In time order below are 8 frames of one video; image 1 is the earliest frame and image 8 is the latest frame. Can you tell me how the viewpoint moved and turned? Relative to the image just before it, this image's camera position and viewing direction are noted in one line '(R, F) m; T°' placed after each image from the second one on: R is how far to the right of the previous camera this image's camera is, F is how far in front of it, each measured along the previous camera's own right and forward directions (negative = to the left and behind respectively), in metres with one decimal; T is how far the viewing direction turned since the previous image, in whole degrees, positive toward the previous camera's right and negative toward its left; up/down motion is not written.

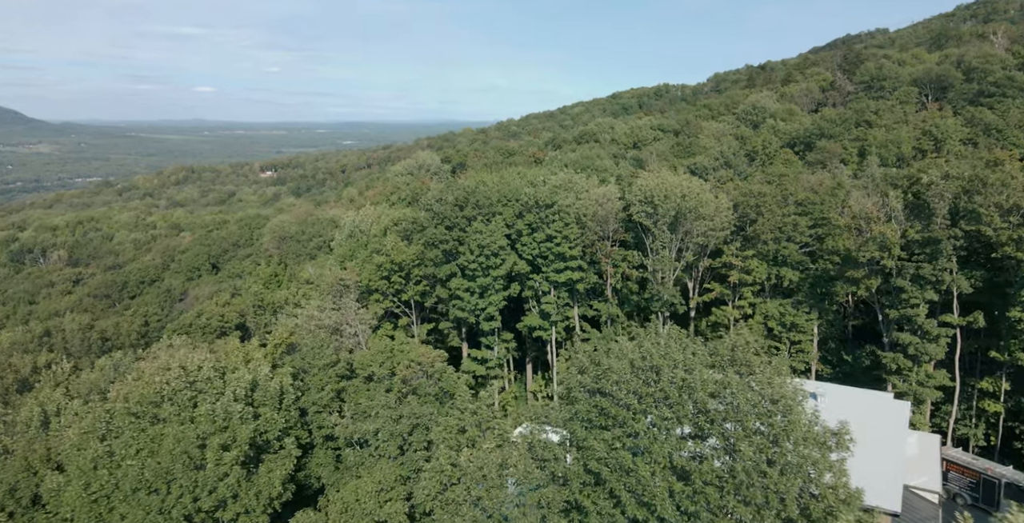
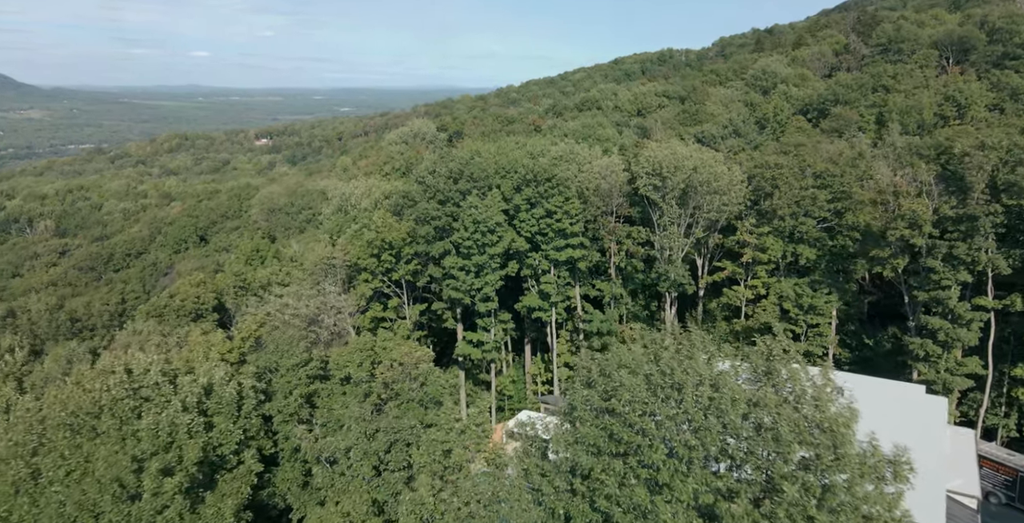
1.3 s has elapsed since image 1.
(+0.1, +2.3) m; 0°
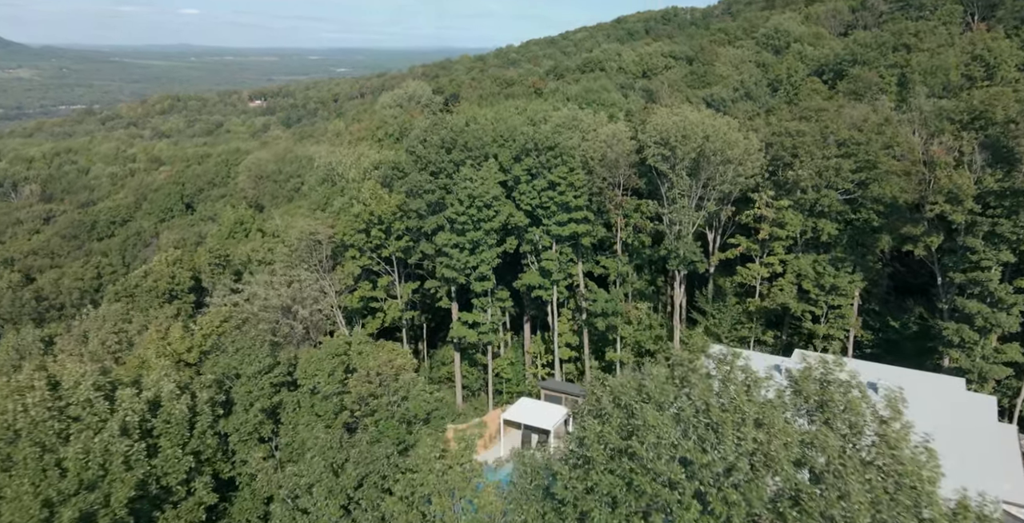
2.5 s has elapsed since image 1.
(+0.1, +2.3) m; 0°
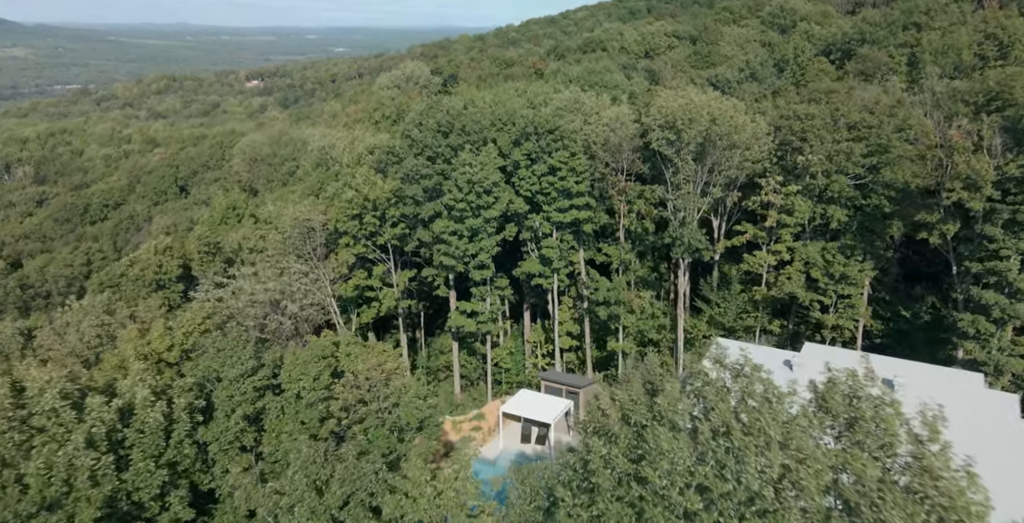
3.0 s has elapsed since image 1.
(0.0, +0.9) m; 0°
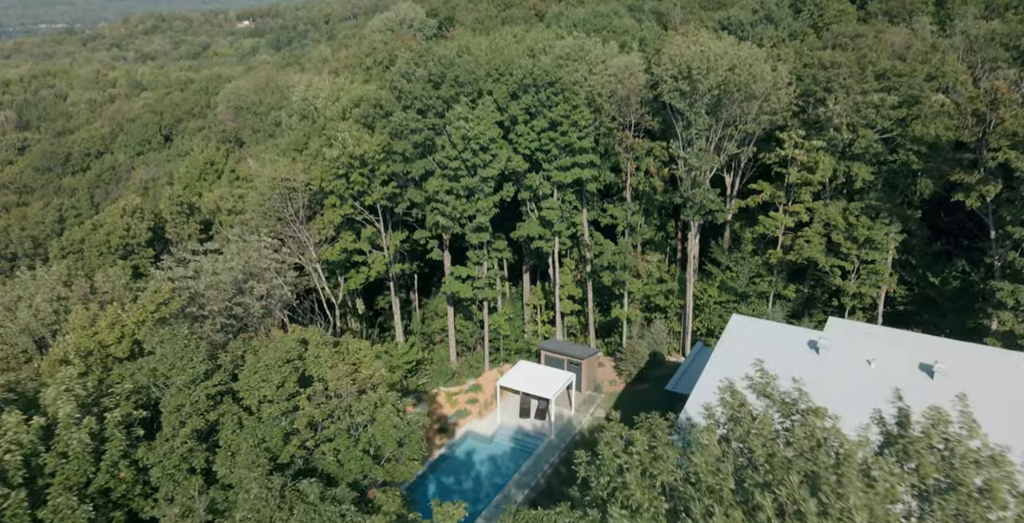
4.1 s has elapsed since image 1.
(+0.1, +2.0) m; 0°
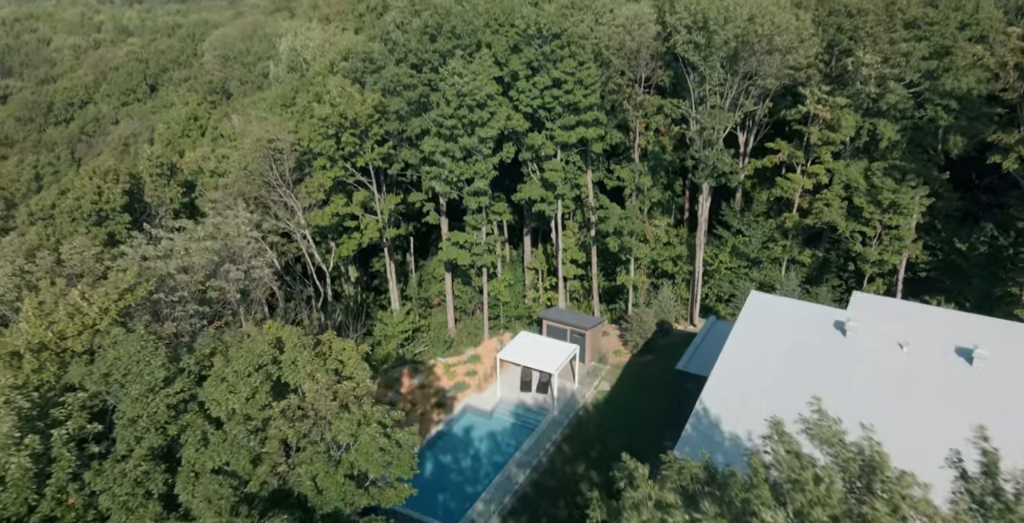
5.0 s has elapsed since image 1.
(0.0, +1.4) m; 0°
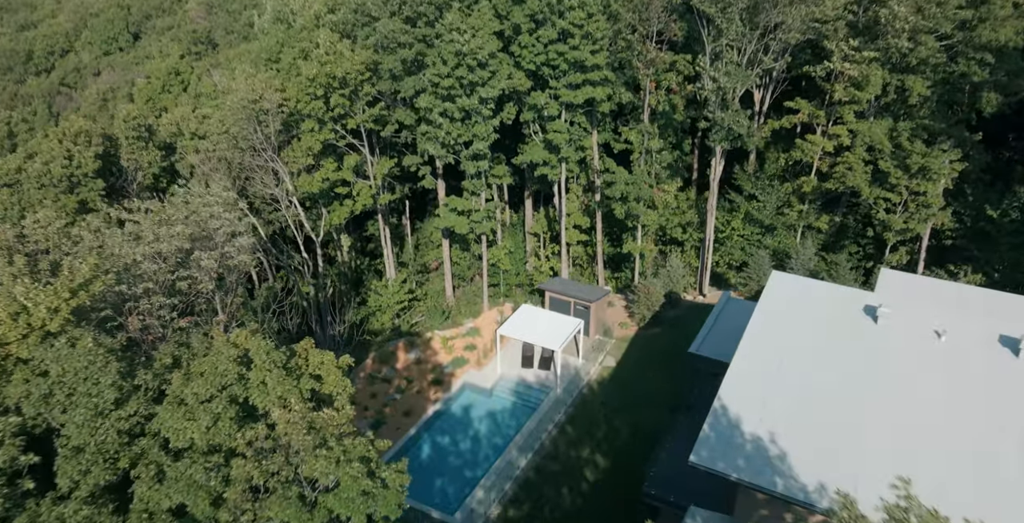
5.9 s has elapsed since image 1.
(0.0, +1.4) m; 0°
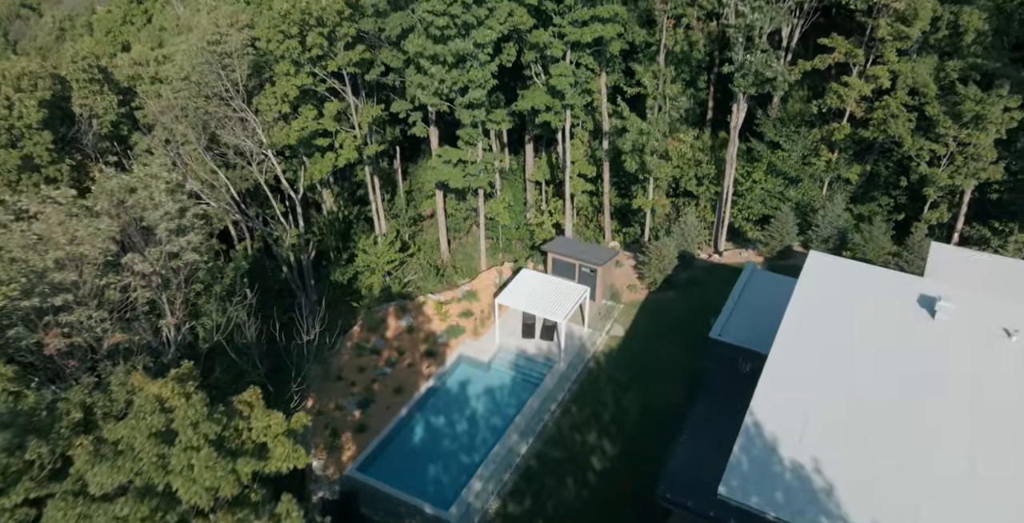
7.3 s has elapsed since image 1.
(0.0, +2.2) m; 0°
